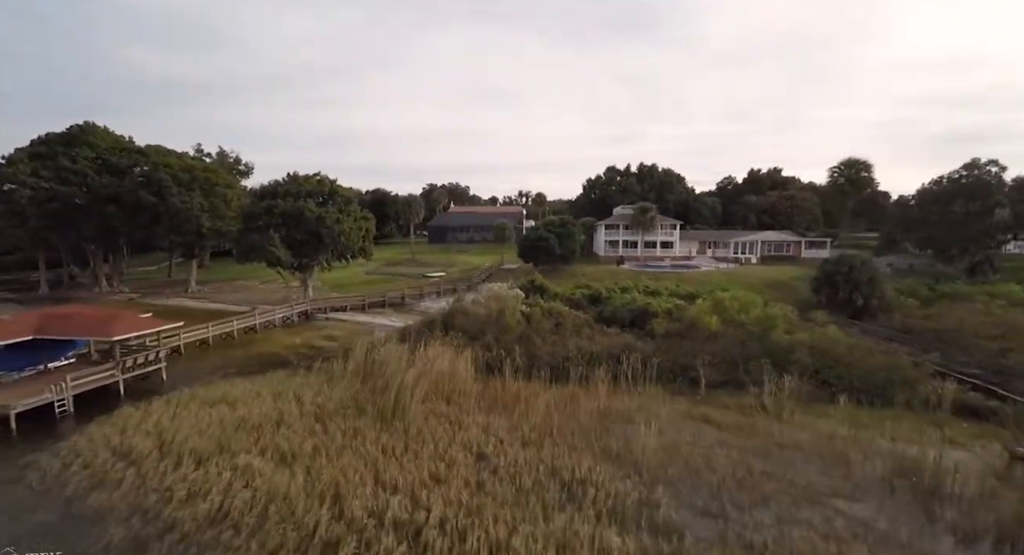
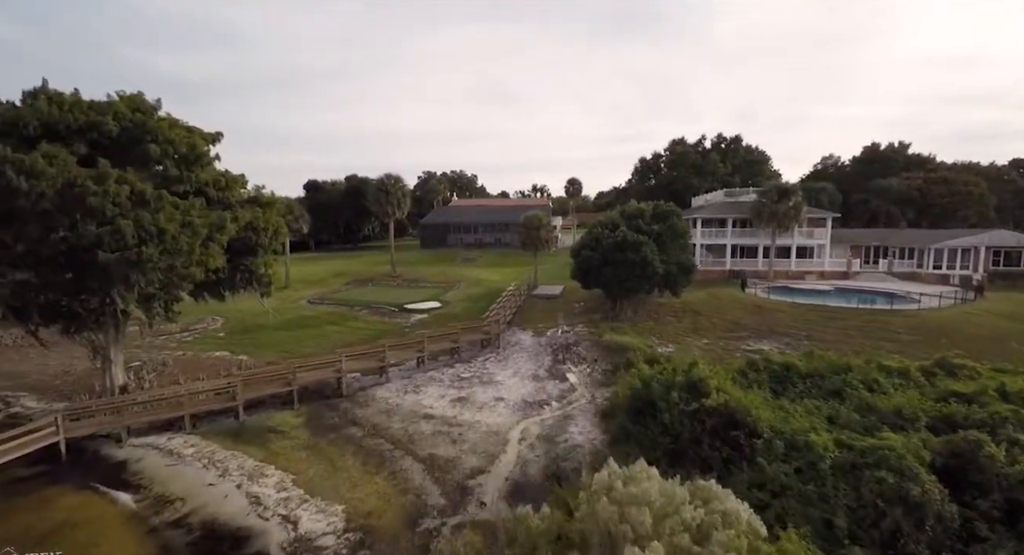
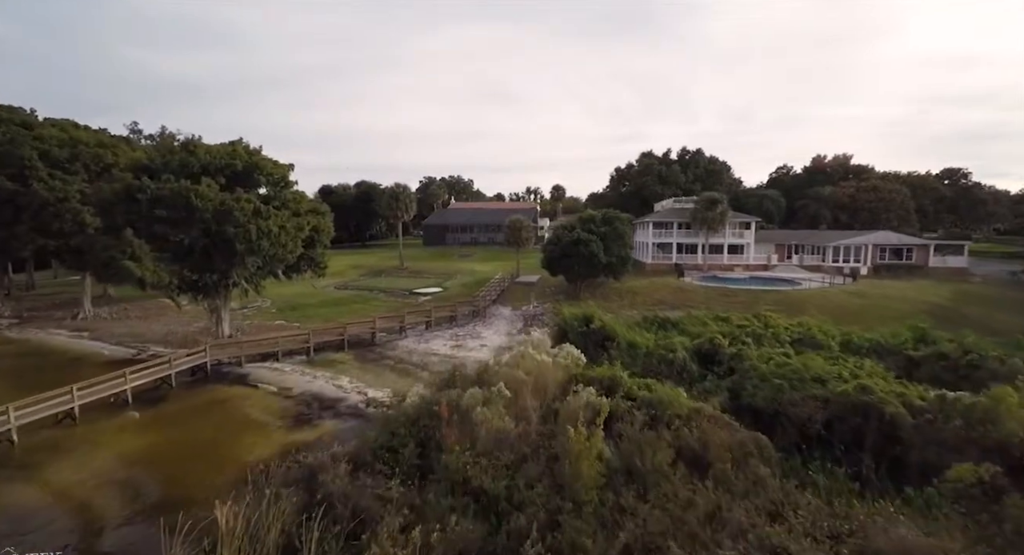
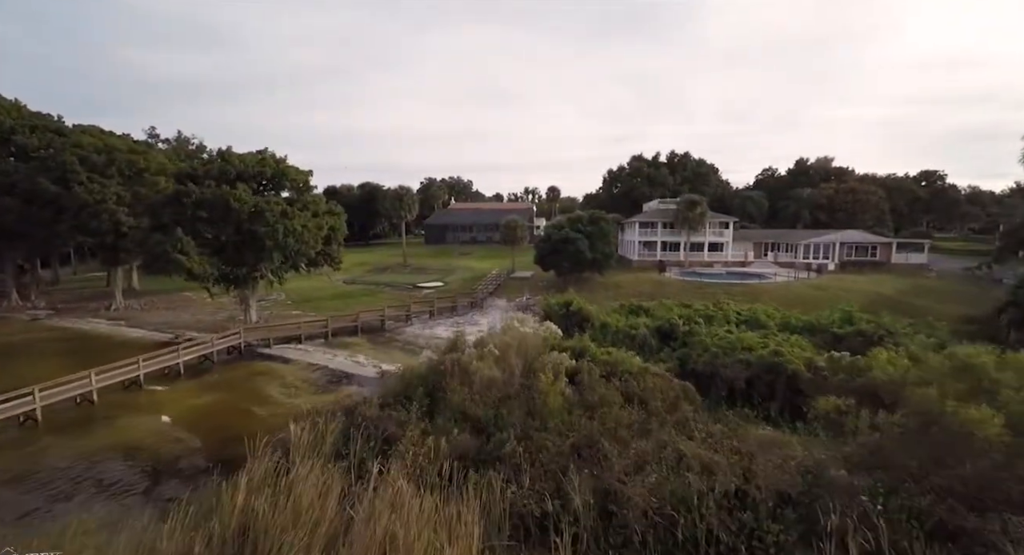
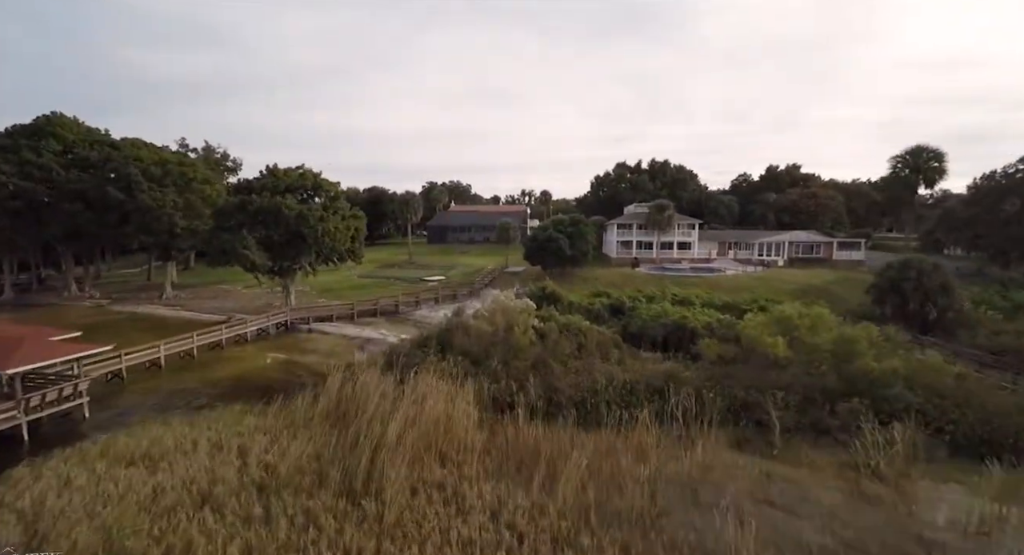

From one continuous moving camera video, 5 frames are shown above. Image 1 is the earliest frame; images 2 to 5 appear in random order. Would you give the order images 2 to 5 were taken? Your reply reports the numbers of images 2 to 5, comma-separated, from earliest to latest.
5, 4, 3, 2
